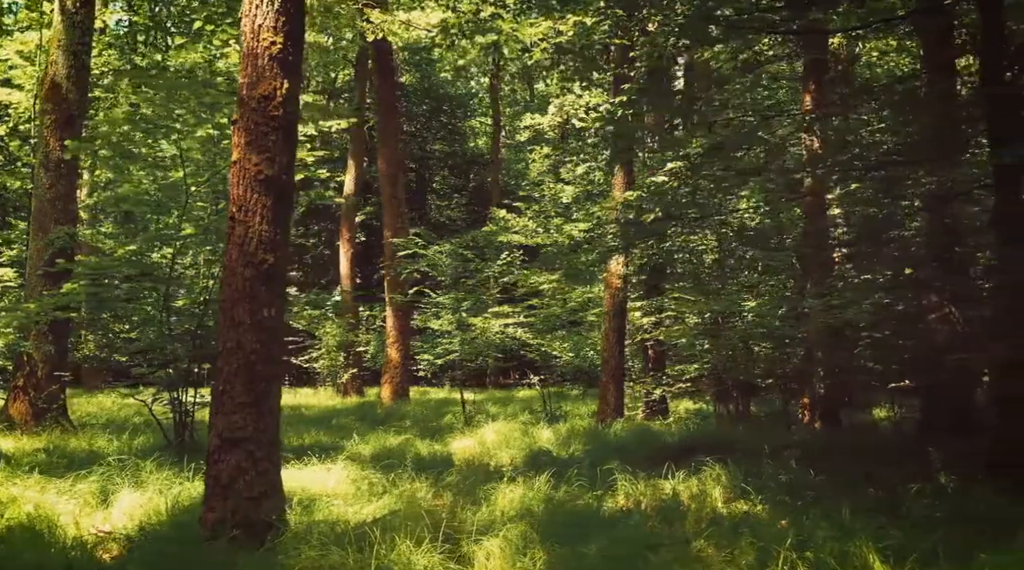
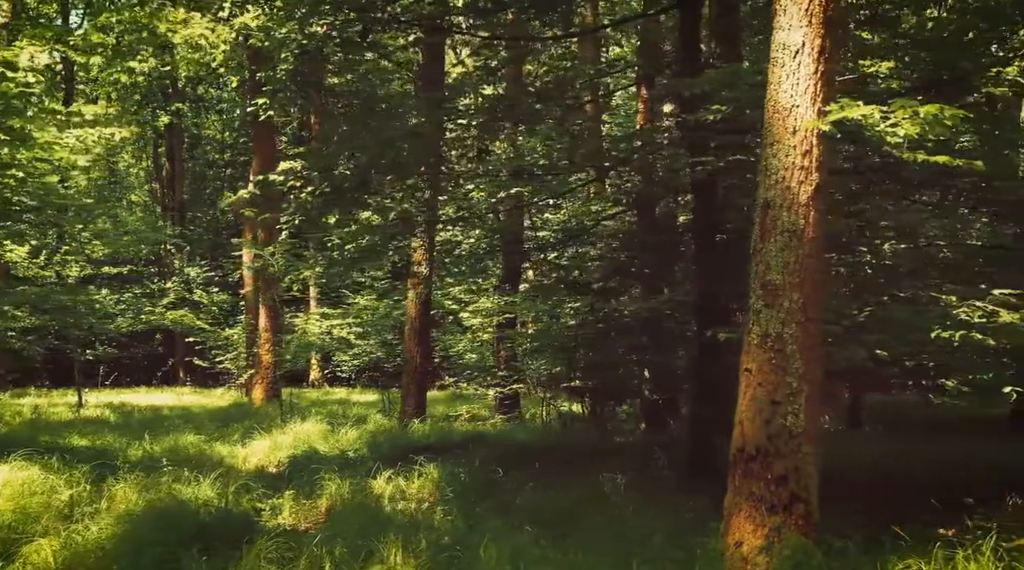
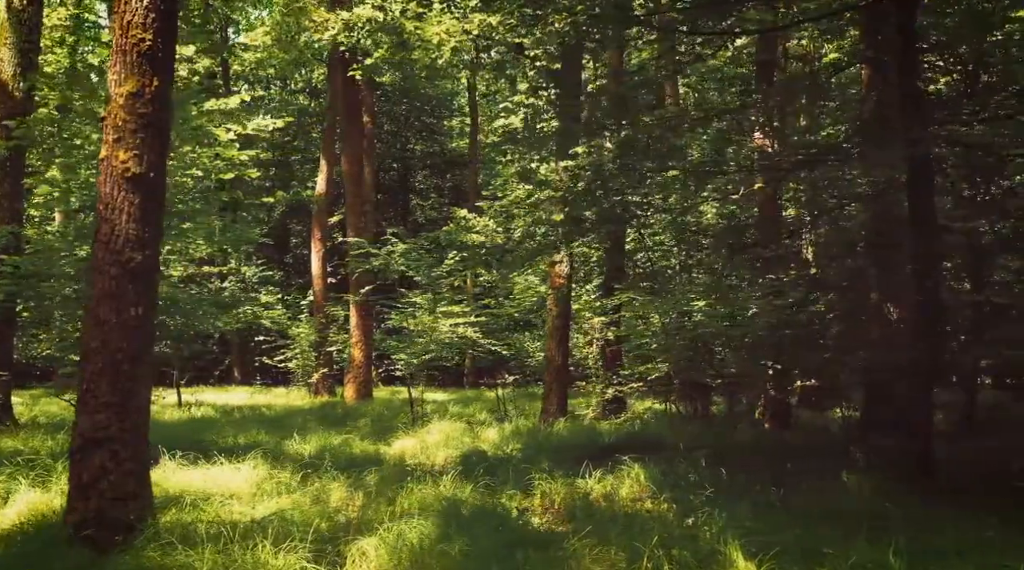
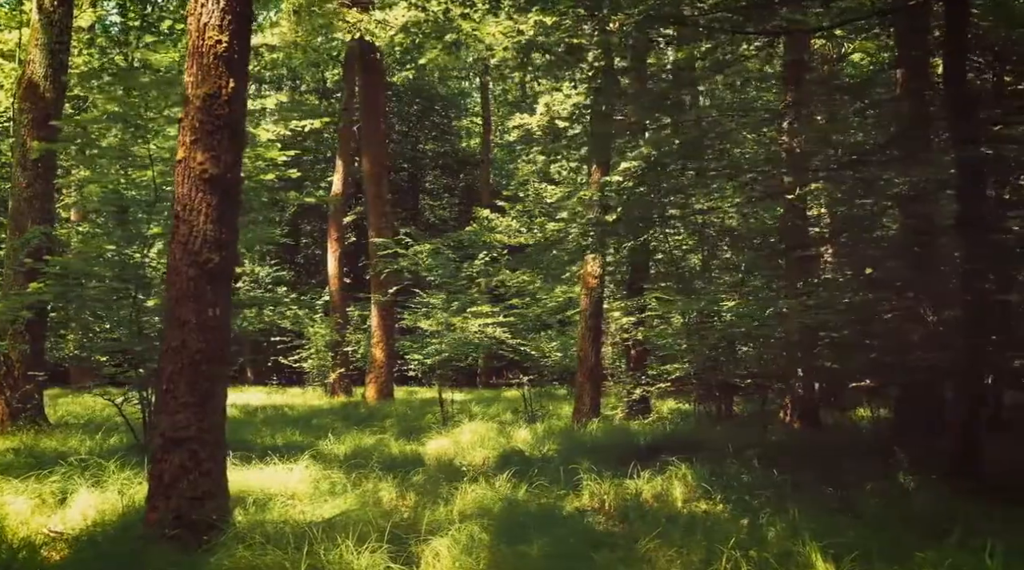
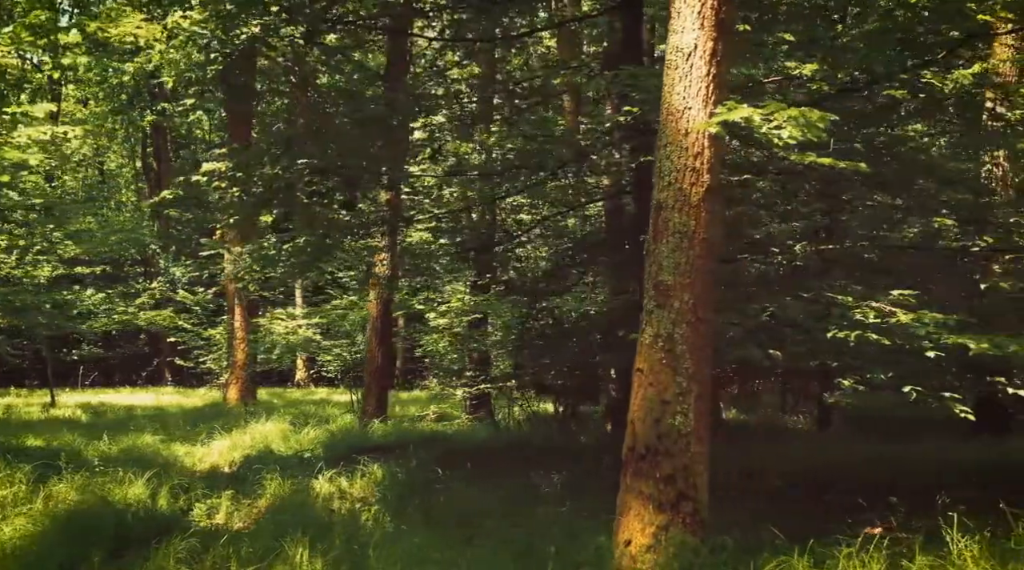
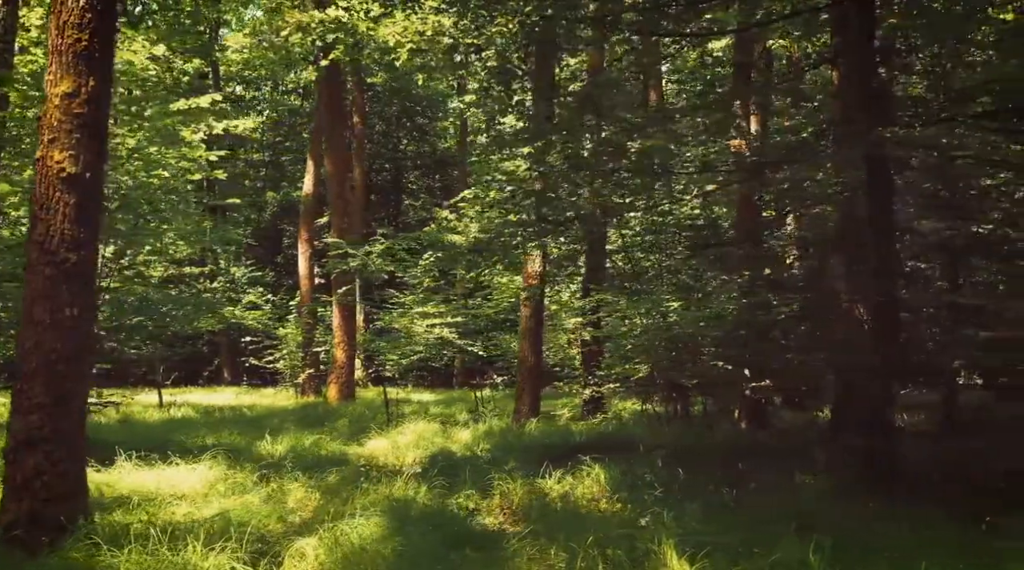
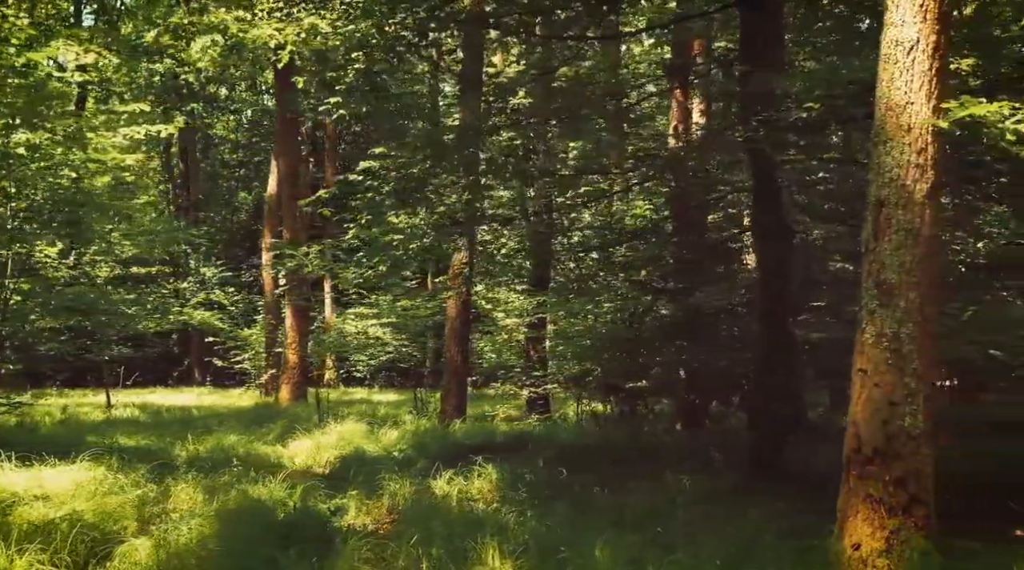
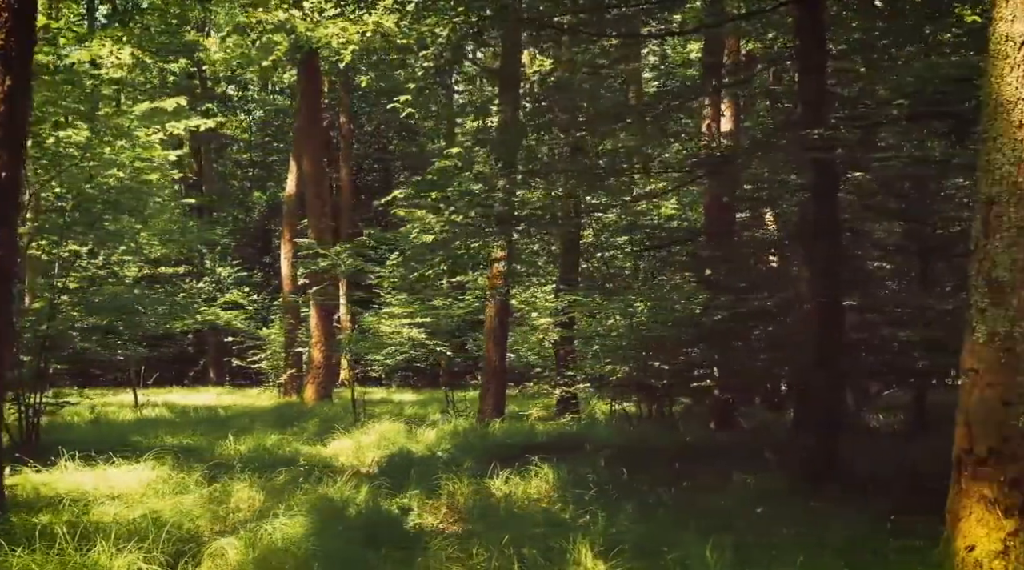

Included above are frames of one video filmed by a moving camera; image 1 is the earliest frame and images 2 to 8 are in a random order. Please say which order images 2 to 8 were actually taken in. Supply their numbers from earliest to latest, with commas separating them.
4, 3, 6, 8, 7, 2, 5
